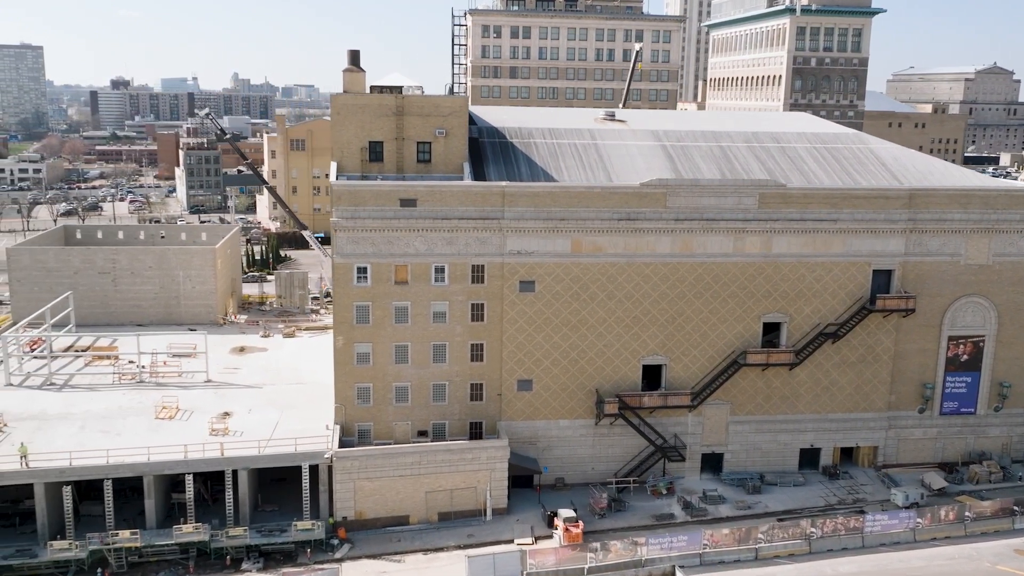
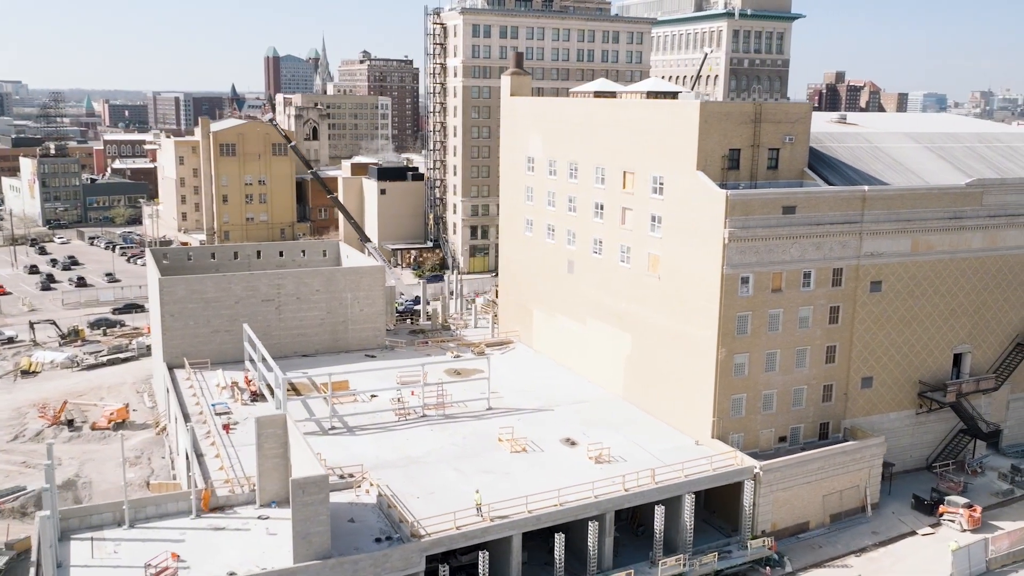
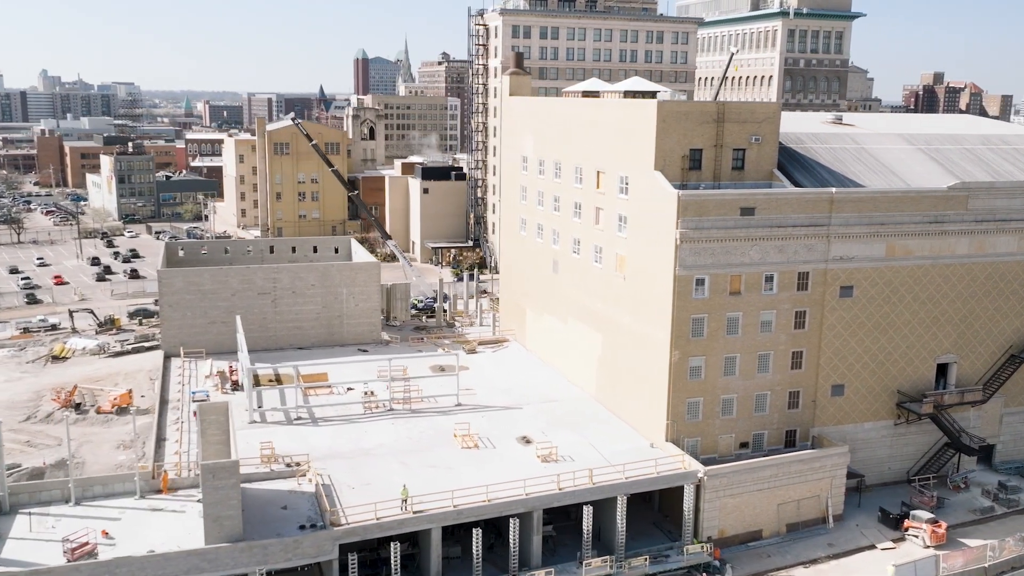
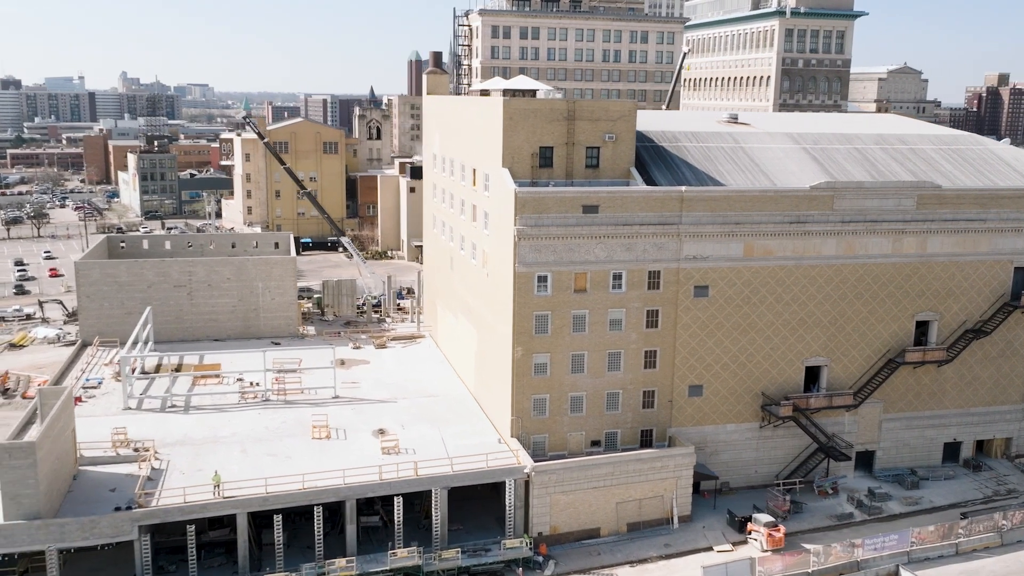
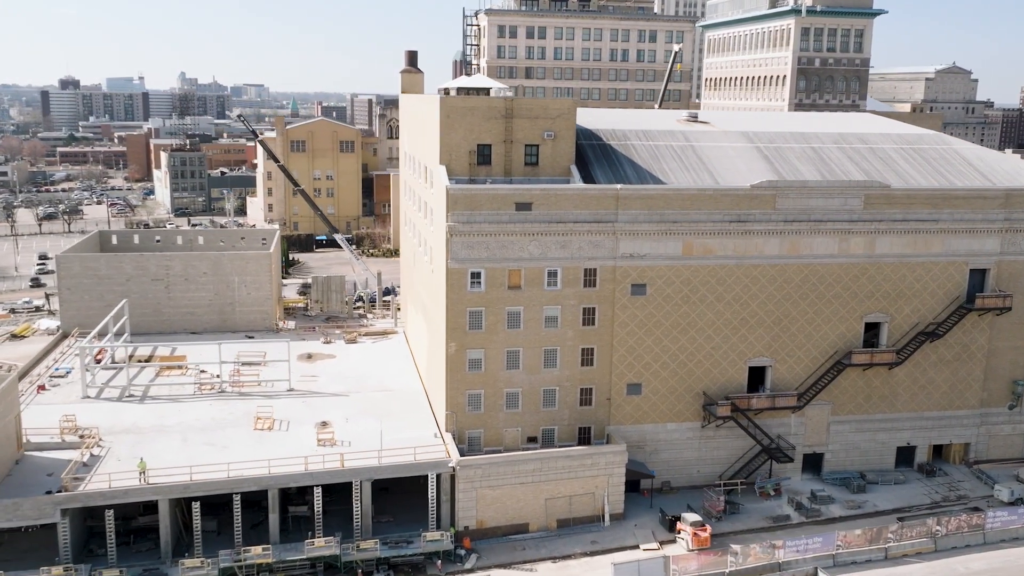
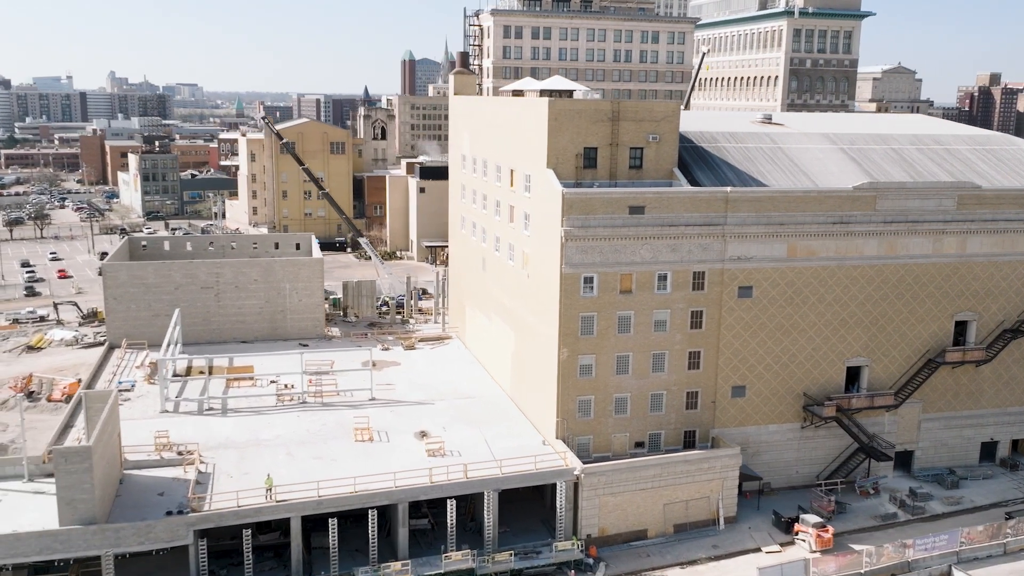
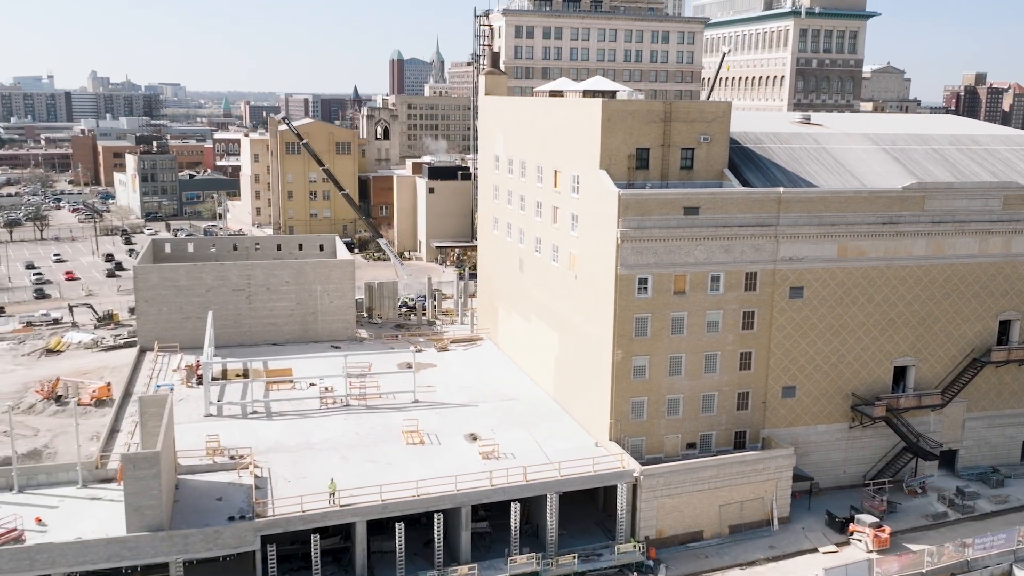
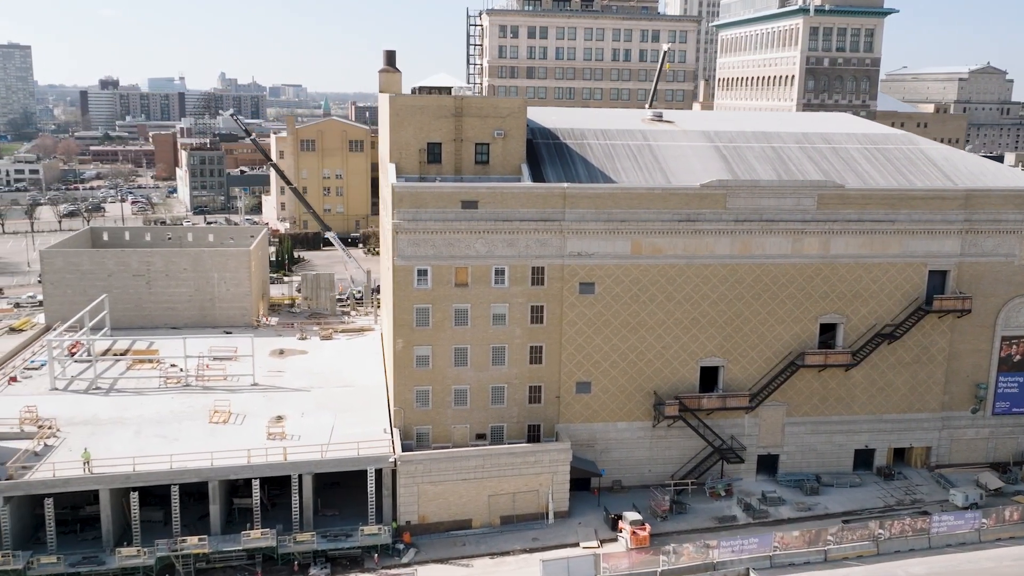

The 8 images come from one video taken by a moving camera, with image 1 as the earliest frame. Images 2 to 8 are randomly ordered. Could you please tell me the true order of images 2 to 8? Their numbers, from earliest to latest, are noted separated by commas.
8, 5, 4, 6, 7, 3, 2
